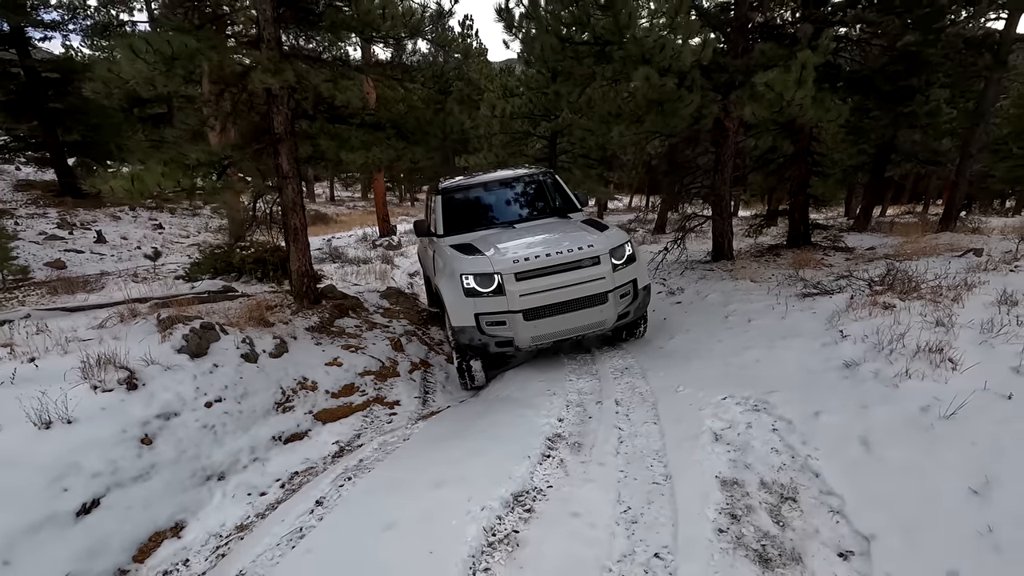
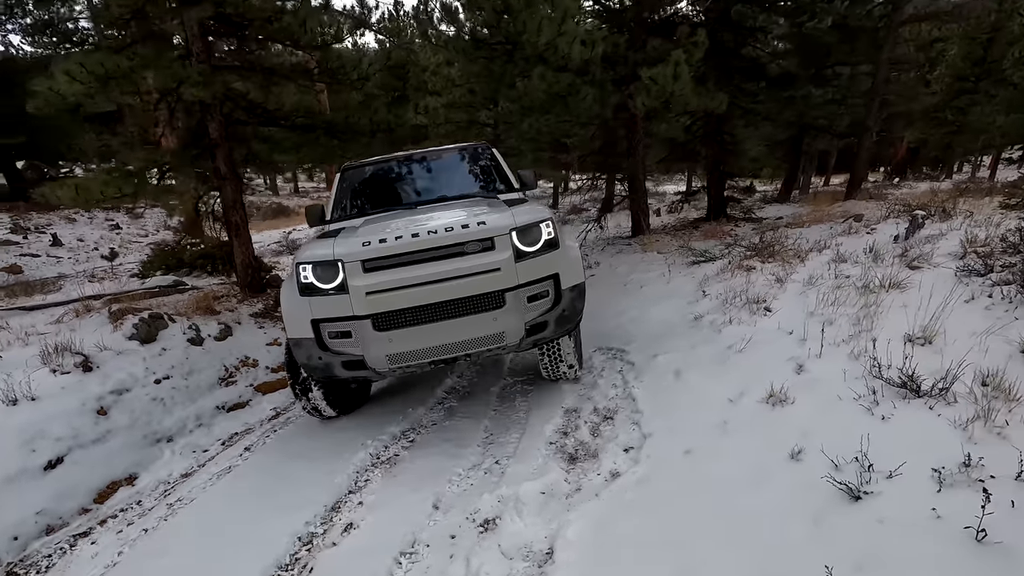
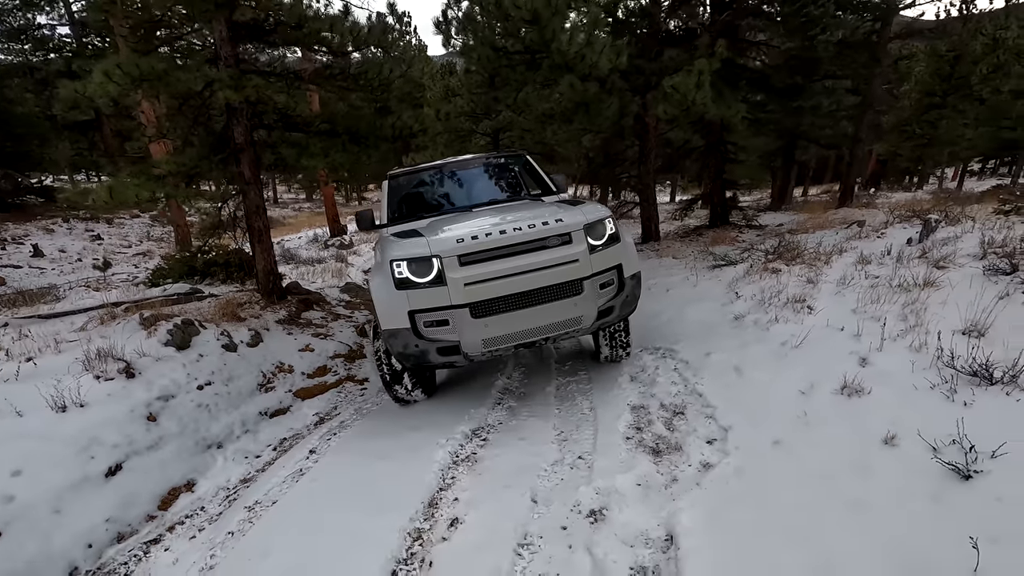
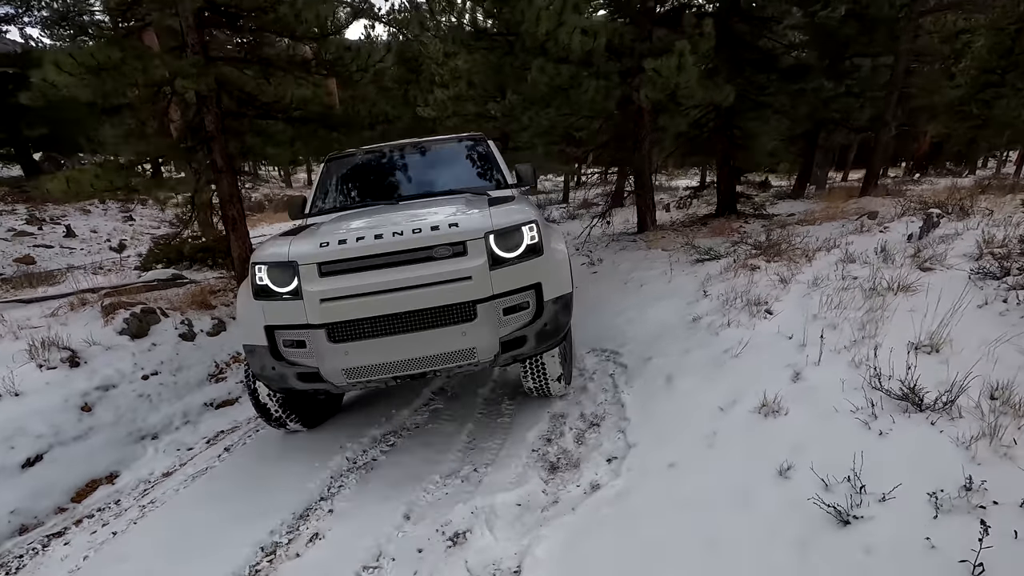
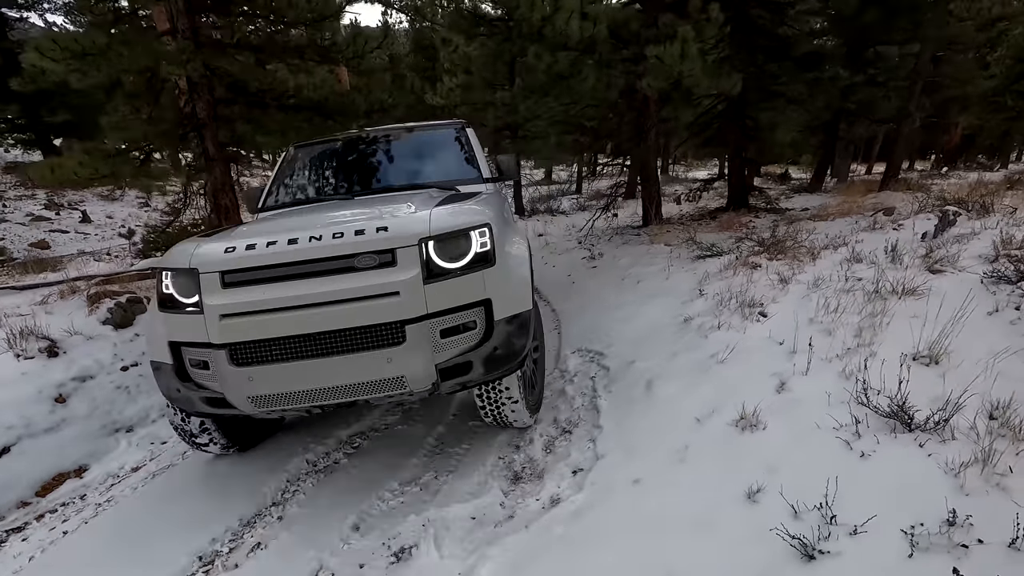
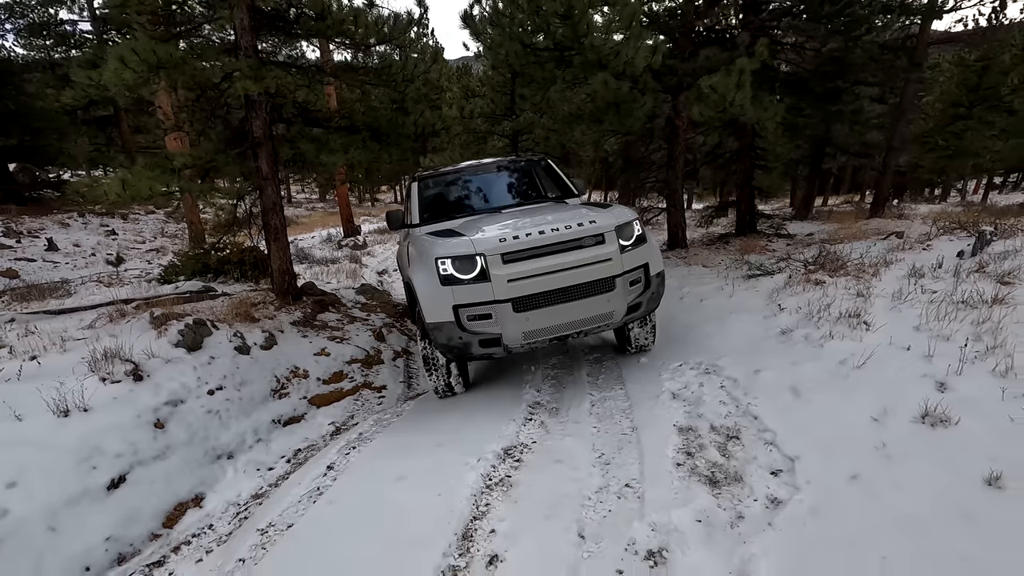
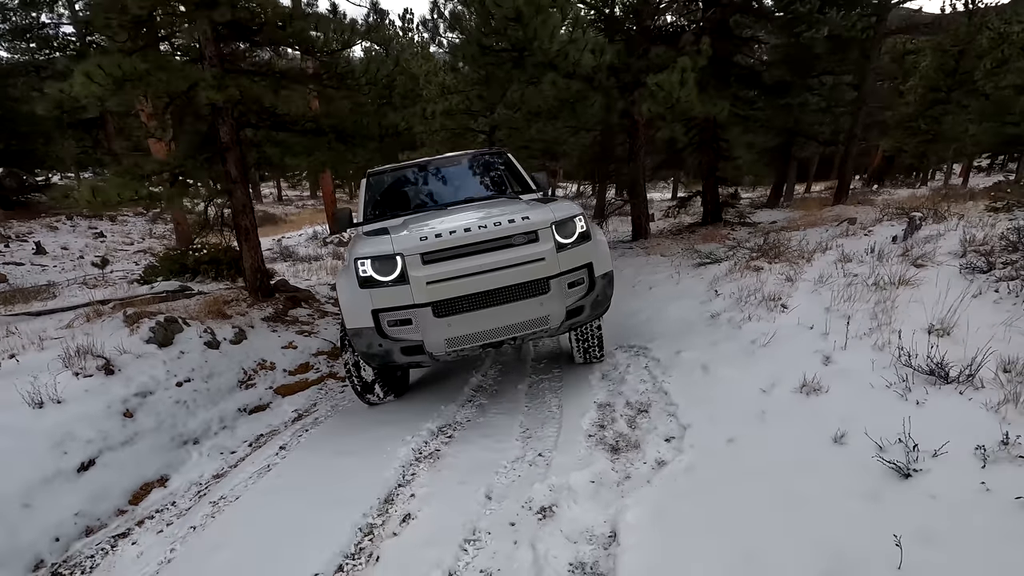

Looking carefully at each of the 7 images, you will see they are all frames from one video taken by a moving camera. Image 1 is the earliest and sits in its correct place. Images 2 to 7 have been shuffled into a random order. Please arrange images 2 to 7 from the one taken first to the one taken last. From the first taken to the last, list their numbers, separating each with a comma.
6, 3, 7, 2, 4, 5
